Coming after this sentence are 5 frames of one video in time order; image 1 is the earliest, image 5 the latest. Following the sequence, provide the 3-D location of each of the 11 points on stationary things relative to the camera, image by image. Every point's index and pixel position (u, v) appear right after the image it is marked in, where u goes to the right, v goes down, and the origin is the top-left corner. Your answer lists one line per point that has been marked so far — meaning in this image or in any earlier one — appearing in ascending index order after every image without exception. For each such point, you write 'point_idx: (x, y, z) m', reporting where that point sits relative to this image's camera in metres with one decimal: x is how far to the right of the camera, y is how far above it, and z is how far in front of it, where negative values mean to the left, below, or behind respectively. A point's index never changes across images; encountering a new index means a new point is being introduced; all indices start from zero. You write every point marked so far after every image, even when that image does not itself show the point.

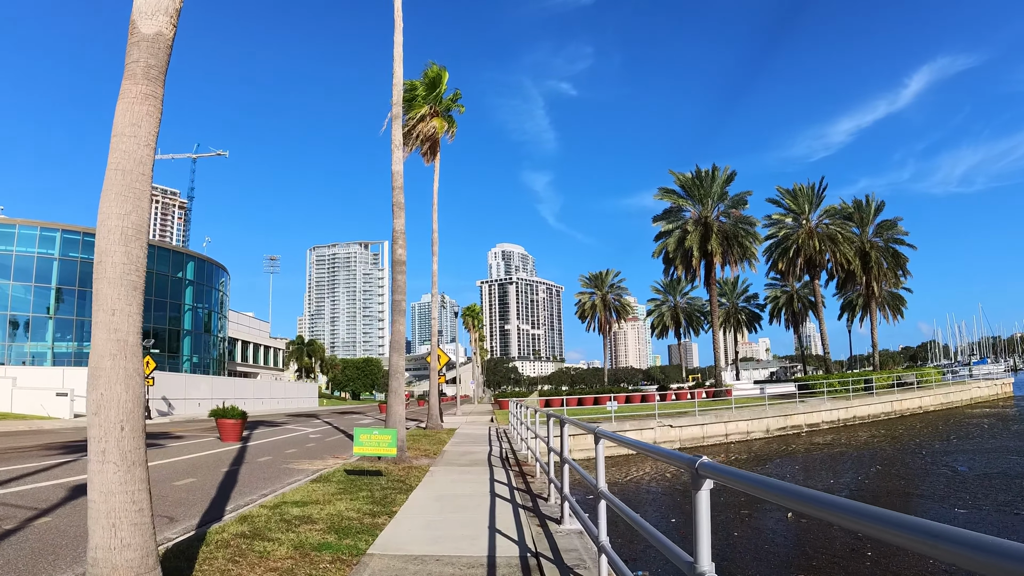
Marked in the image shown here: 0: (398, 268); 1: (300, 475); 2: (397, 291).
0: (-2.4, +0.4, +13.0) m
1: (-3.9, -3.4, +11.2) m
2: (-2.4, -0.1, +12.8) m
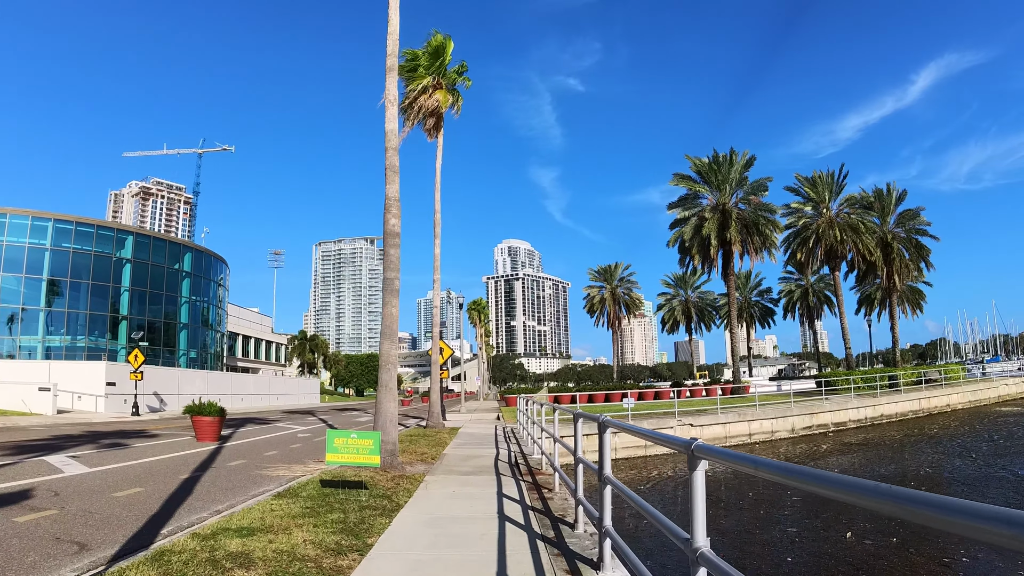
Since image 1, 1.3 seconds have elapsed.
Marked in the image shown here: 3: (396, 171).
0: (-2.2, +0.8, +11.1) m
1: (-3.7, -3.0, +9.3) m
2: (-2.2, +0.3, +11.0) m
3: (-2.2, +2.2, +11.7) m
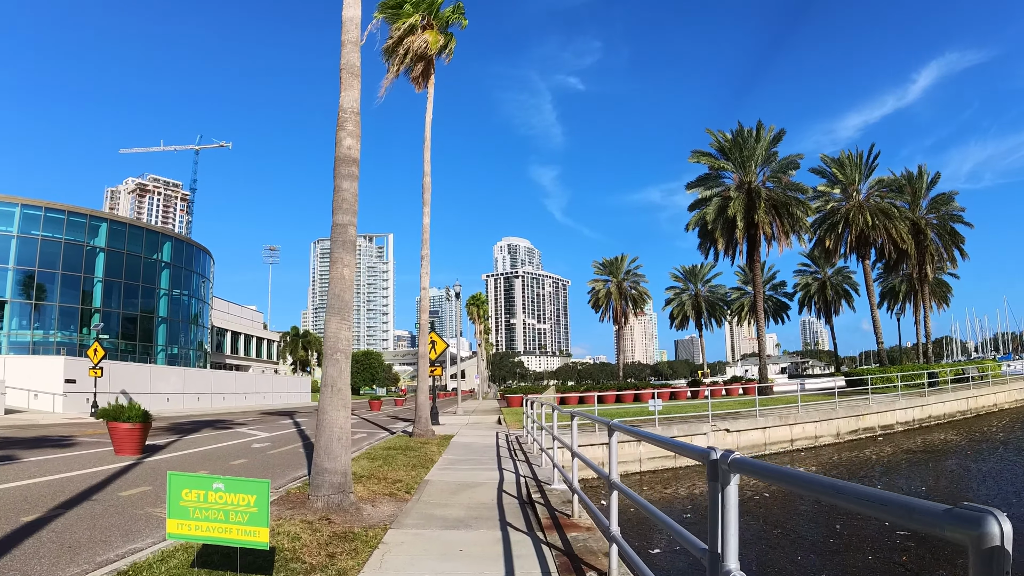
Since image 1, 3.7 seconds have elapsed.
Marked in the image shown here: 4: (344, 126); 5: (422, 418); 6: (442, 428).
0: (-2.1, +1.4, +7.5) m
1: (-3.5, -2.4, +5.7) m
2: (-2.1, +0.9, +7.4) m
3: (-2.1, +2.8, +8.1) m
4: (-2.1, +2.0, +7.7) m
5: (-2.3, -3.4, +16.1) m
6: (-2.2, -4.5, +19.6) m
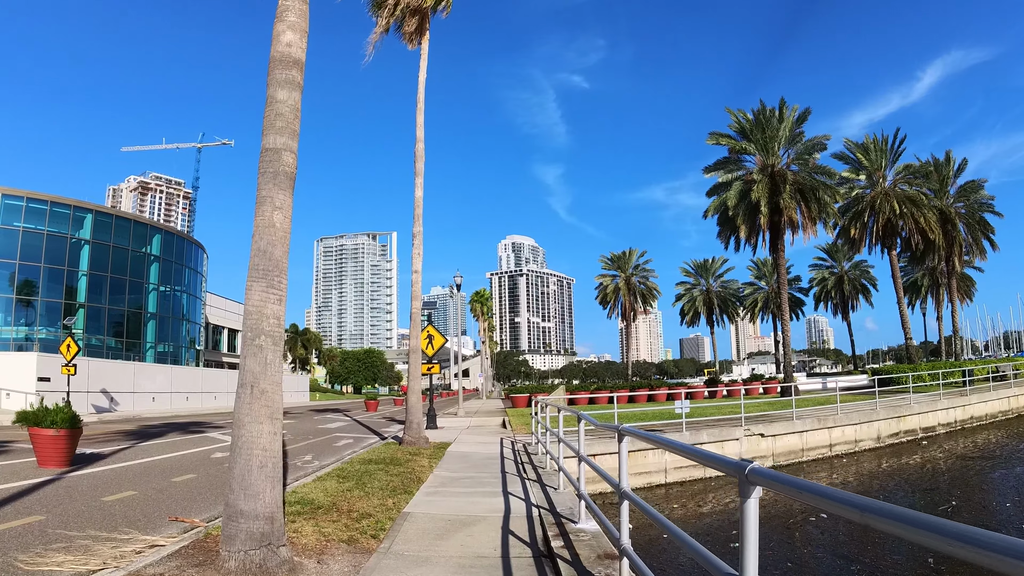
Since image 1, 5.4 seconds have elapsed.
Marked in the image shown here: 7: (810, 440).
0: (-2.0, +1.8, +5.3) m
1: (-3.5, -2.1, +3.5) m
2: (-2.0, +1.3, +5.1) m
3: (-2.0, +3.2, +5.8) m
4: (-2.0, +2.4, +5.4) m
5: (-2.2, -3.0, +13.9) m
6: (-2.1, -4.1, +17.3) m
7: (+9.3, -4.8, +19.3) m
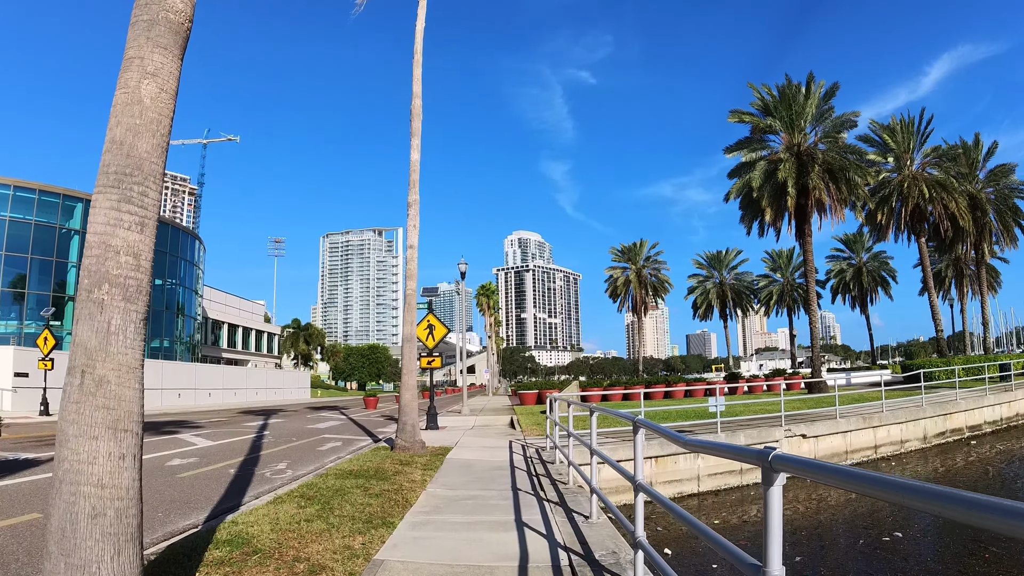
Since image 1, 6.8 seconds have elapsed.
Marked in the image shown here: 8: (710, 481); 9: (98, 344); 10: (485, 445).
0: (-1.9, +2.2, +3.3) m
1: (-3.3, -1.7, +1.5) m
2: (-1.9, +1.7, +3.1) m
3: (-1.9, +3.6, +3.9) m
4: (-1.9, +2.8, +3.5) m
5: (-2.0, -2.6, +11.9) m
6: (-1.8, -3.7, +15.4) m
7: (+9.6, -4.3, +17.3) m
8: (+4.4, -4.3, +13.7) m
9: (-1.8, -0.3, +2.7) m
10: (-0.5, -3.2, +12.8) m
